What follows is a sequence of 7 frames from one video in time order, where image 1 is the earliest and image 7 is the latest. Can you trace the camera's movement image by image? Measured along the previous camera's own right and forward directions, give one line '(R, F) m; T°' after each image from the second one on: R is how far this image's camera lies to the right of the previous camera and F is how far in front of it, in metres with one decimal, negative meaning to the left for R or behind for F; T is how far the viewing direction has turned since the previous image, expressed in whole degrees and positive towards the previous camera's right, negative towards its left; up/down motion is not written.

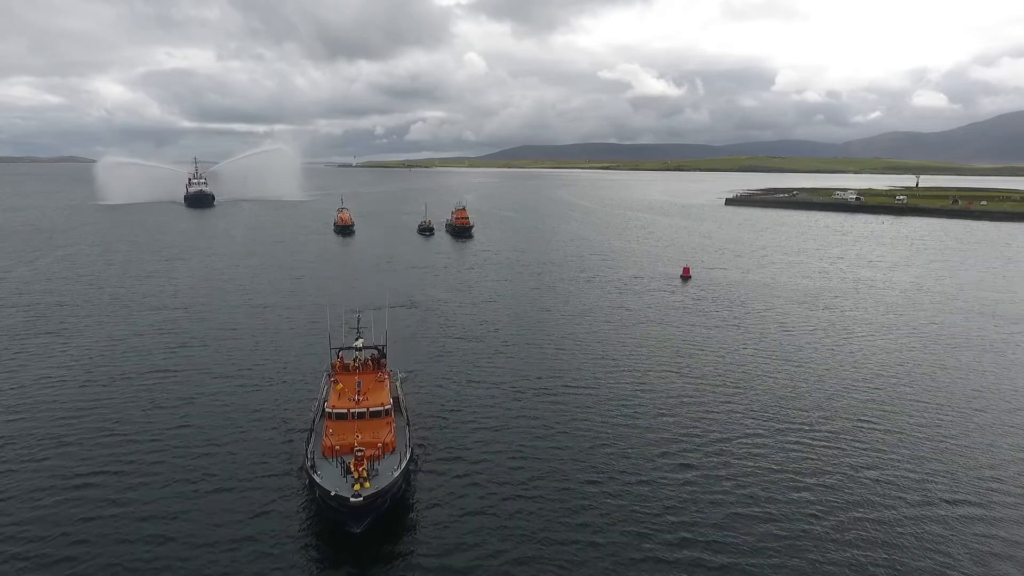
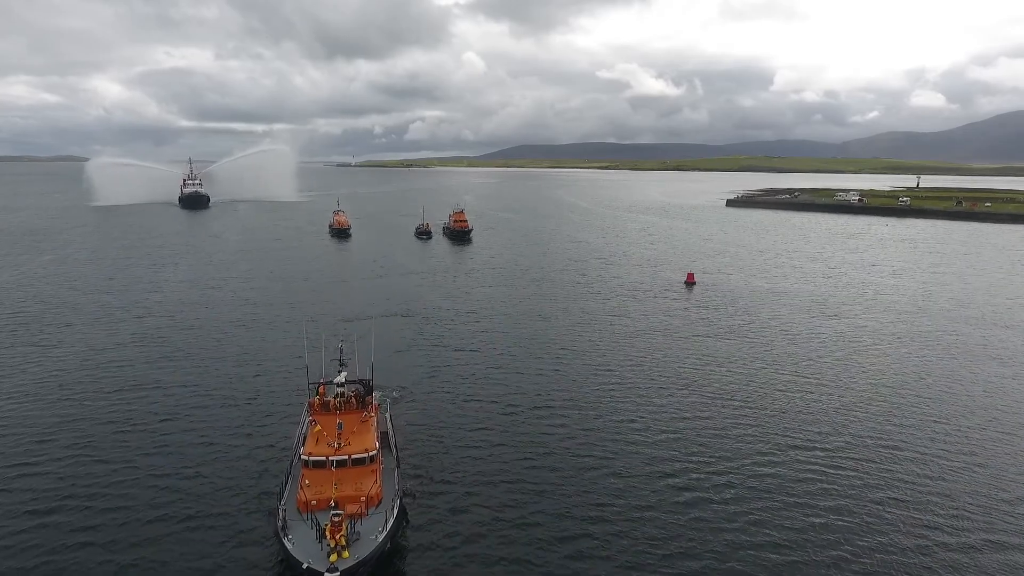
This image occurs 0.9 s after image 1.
(0.0, +1.9) m; 0°
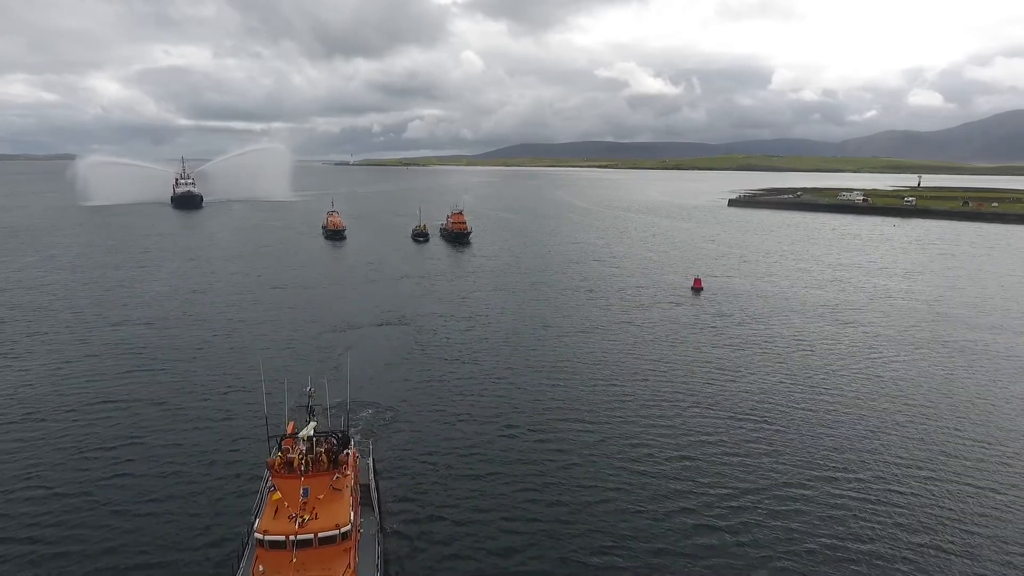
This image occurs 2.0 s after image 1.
(-0.2, +3.0) m; 0°
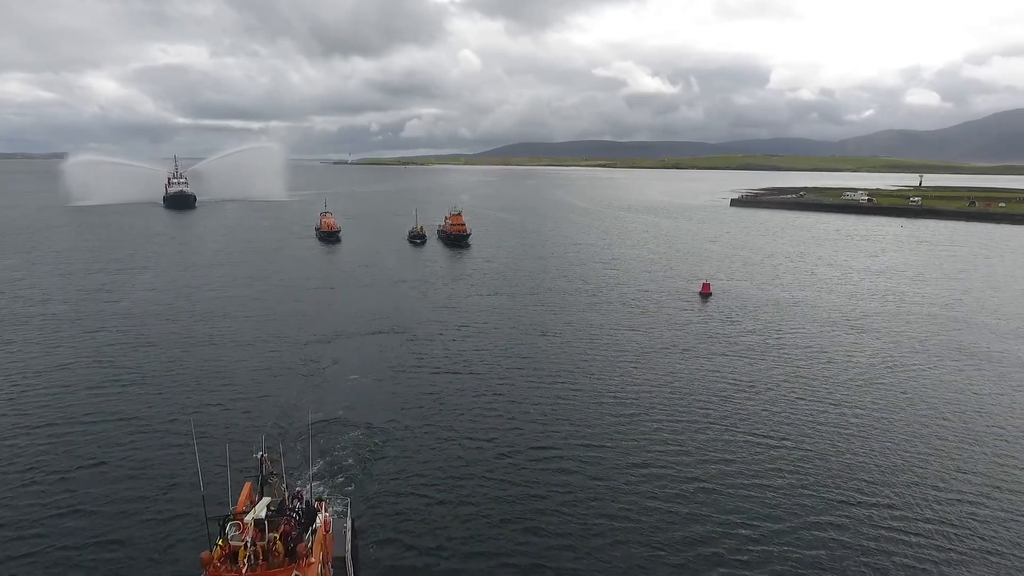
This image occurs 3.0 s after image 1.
(-0.3, +3.0) m; 0°
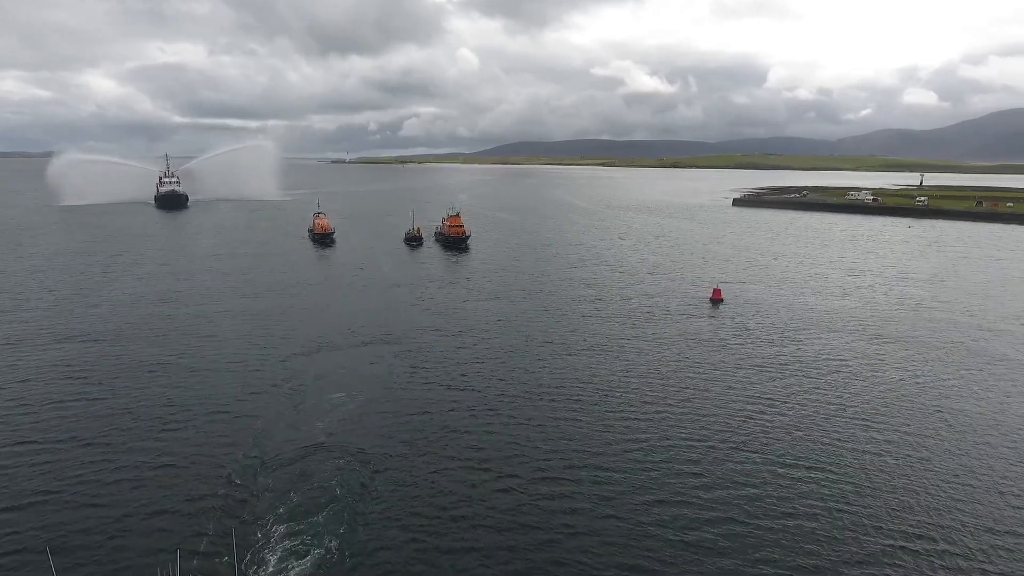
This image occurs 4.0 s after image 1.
(-0.3, +3.2) m; 0°
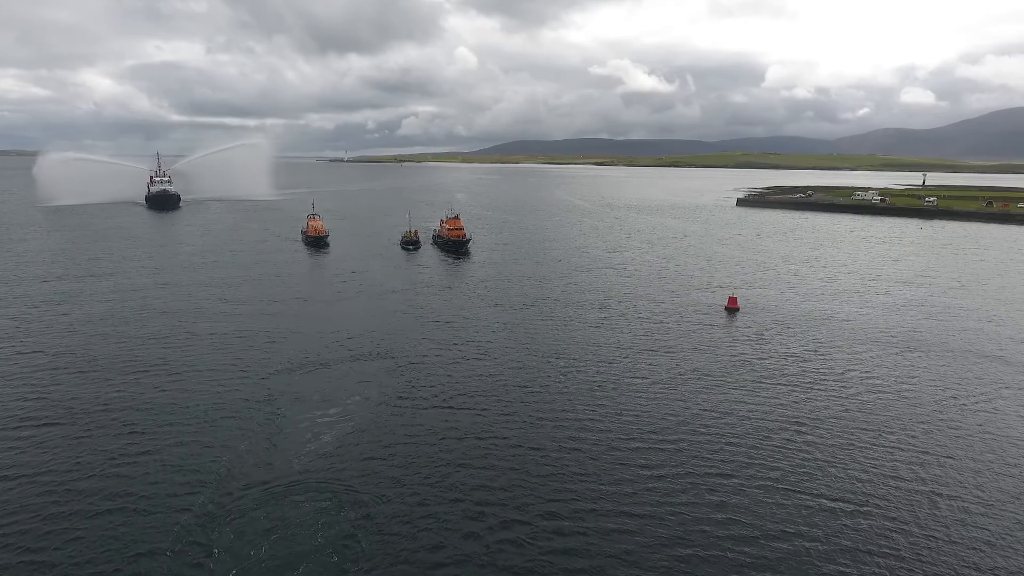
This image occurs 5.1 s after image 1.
(-0.6, +3.8) m; 0°
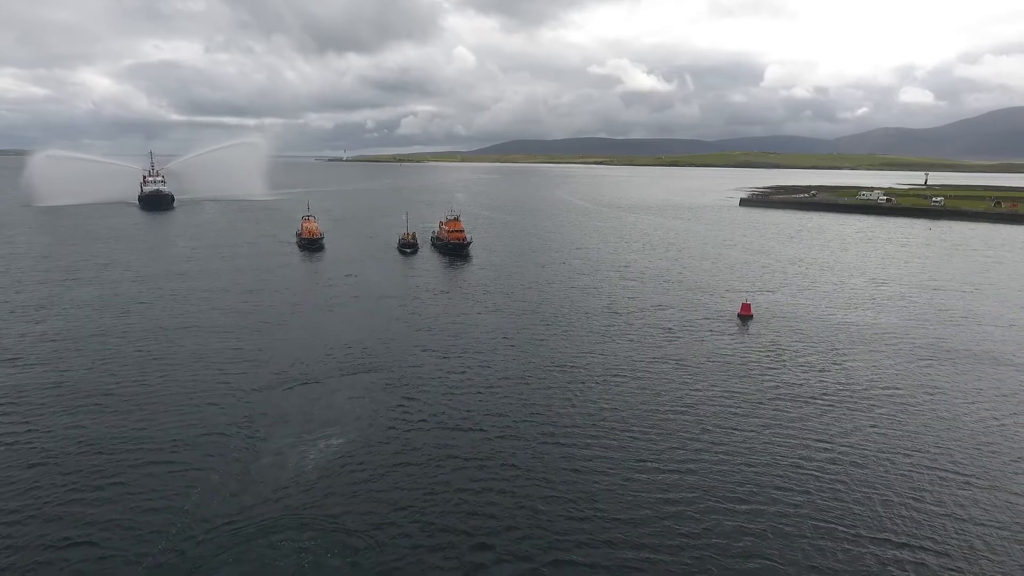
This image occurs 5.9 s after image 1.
(-0.3, +2.8) m; 0°
